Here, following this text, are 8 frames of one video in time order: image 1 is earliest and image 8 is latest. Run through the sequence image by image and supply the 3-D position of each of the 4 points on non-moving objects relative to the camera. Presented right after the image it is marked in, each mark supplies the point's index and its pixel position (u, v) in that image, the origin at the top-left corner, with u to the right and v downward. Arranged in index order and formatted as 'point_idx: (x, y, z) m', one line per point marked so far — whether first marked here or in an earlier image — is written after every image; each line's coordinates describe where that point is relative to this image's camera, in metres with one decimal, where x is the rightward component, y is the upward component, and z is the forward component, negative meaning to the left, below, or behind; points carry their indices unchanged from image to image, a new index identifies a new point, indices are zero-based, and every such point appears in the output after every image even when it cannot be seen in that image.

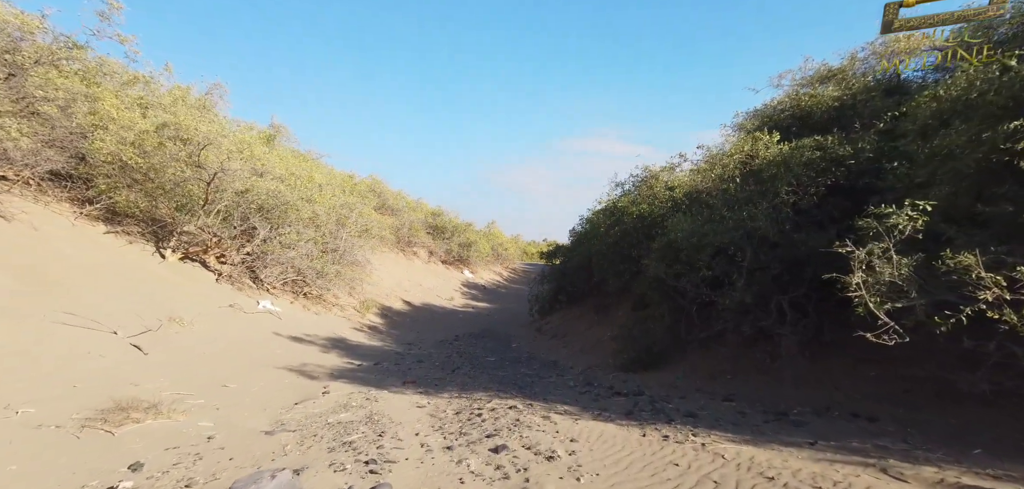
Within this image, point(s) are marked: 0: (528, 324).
0: (+0.4, -2.1, +14.4) m
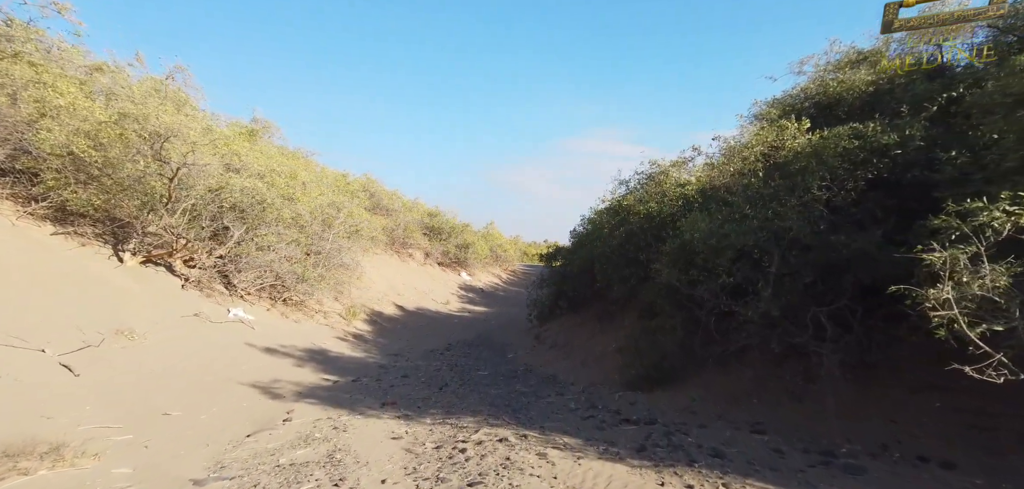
0: (+0.3, -2.2, +13.5) m
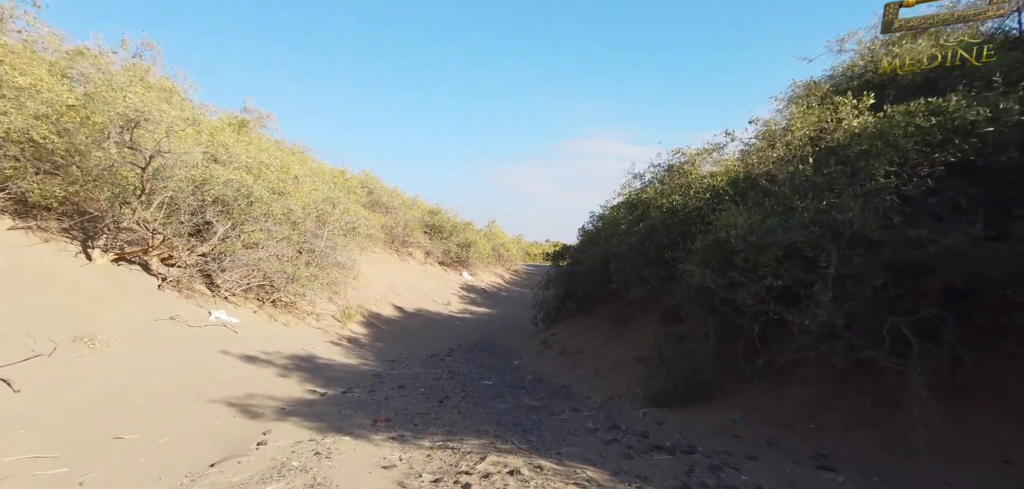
0: (+0.5, -2.1, +12.7) m
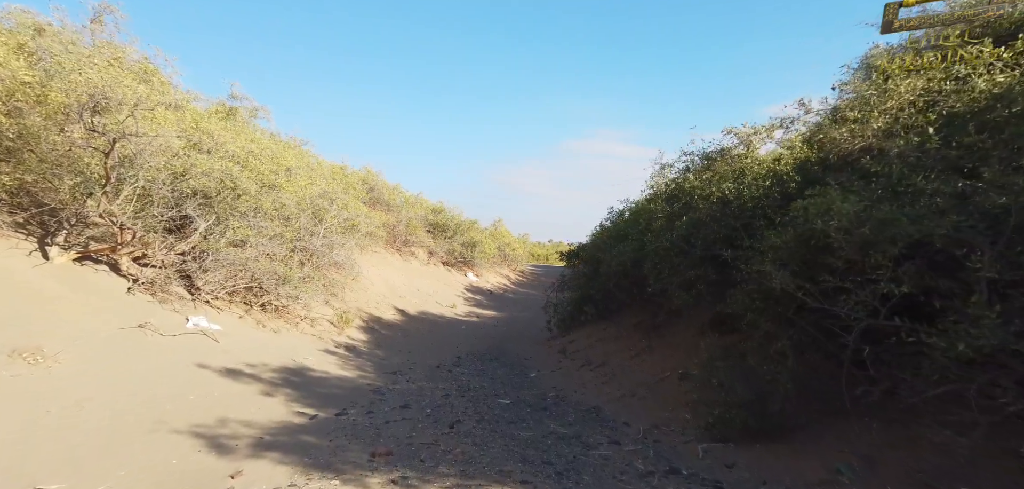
0: (+0.7, -2.1, +11.7) m
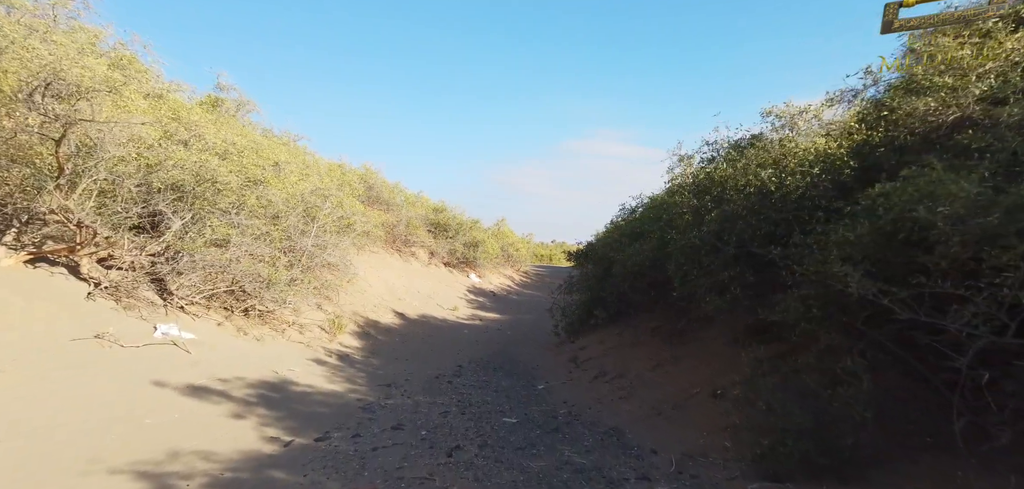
0: (+0.8, -2.1, +10.9) m
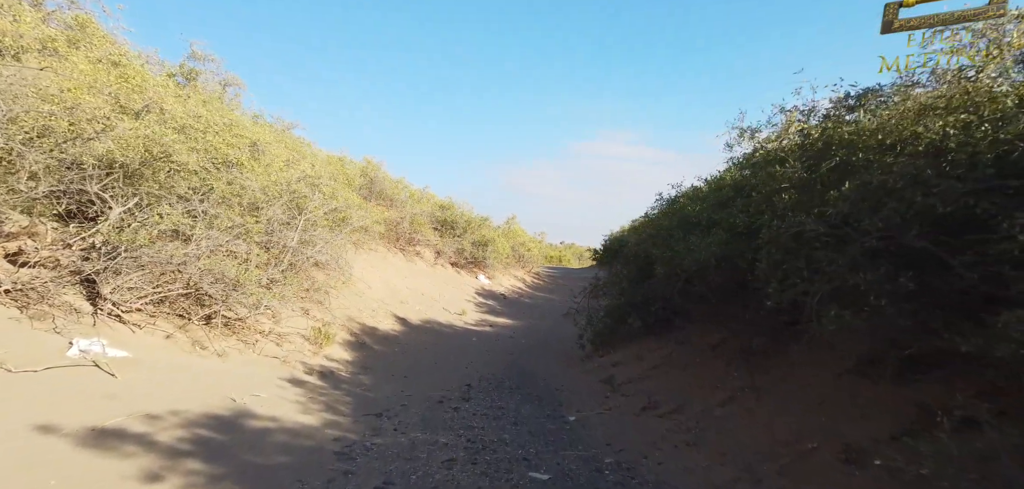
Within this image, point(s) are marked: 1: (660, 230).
0: (+1.1, -2.0, +9.2) m
1: (+2.2, +0.2, +8.2) m
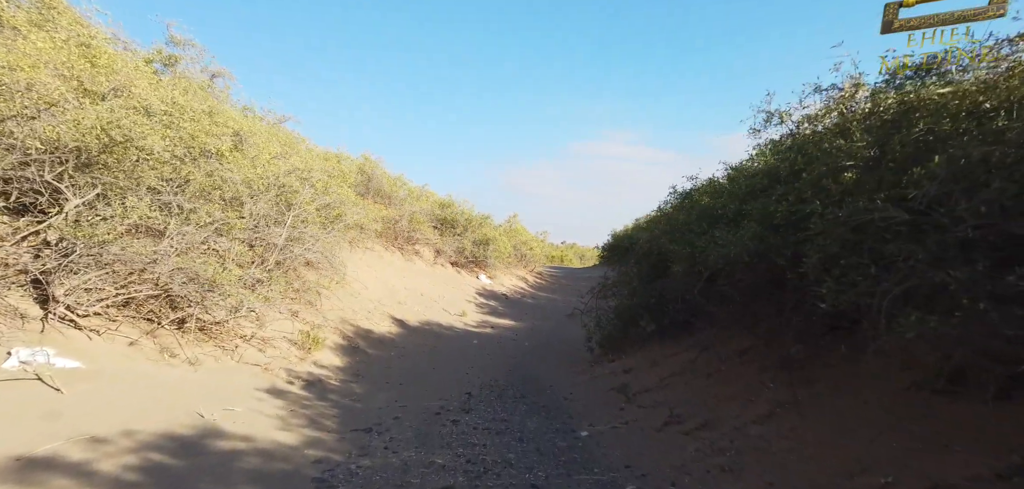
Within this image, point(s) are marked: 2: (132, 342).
0: (+1.2, -2.0, +8.6) m
1: (+2.3, +0.3, +7.5) m
2: (-4.1, -1.0, +5.8) m
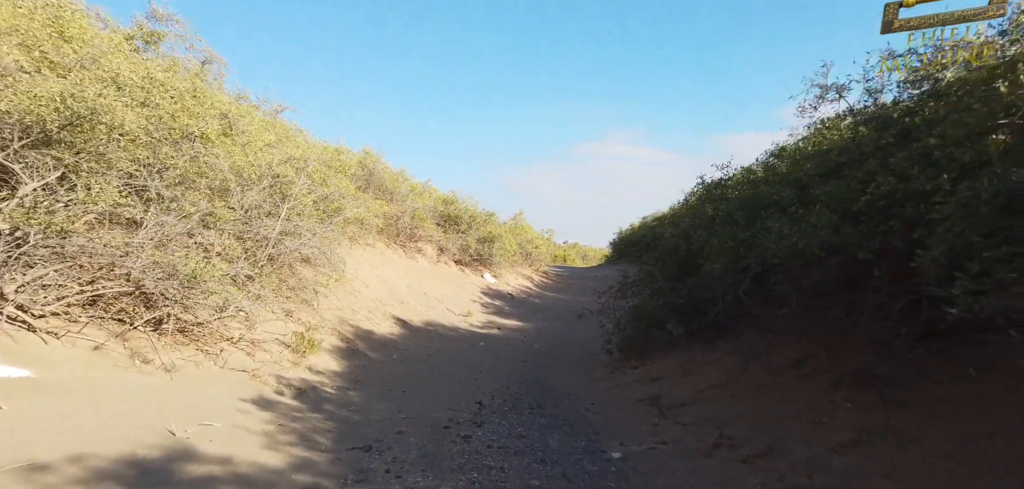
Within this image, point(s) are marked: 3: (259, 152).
0: (+1.4, -1.9, +7.8) m
1: (+2.5, +0.3, +6.7) m
2: (-3.9, -0.9, +5.1) m
3: (-4.1, +1.5, +8.7) m
